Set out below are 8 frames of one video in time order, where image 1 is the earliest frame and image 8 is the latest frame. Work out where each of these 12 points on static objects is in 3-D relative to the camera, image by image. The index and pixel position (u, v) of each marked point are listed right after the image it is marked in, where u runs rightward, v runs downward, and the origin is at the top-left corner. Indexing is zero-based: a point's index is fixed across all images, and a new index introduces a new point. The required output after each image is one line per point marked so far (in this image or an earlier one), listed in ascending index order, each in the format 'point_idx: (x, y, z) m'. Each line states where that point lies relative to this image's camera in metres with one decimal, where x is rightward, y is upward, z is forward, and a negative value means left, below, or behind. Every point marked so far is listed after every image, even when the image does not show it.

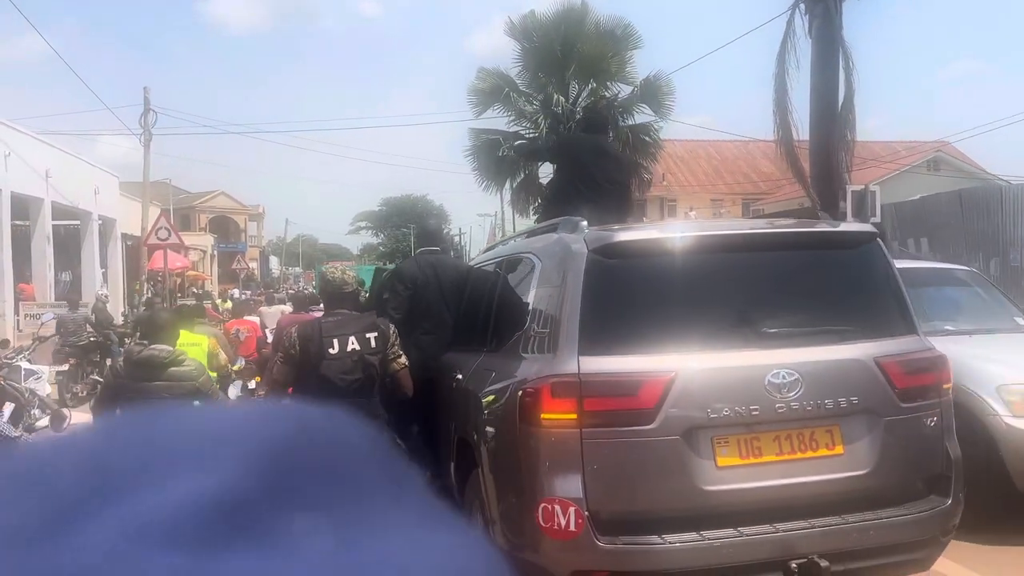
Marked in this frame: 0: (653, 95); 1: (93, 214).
0: (+3.4, +4.7, +19.9) m
1: (-9.4, +1.7, +18.3) m
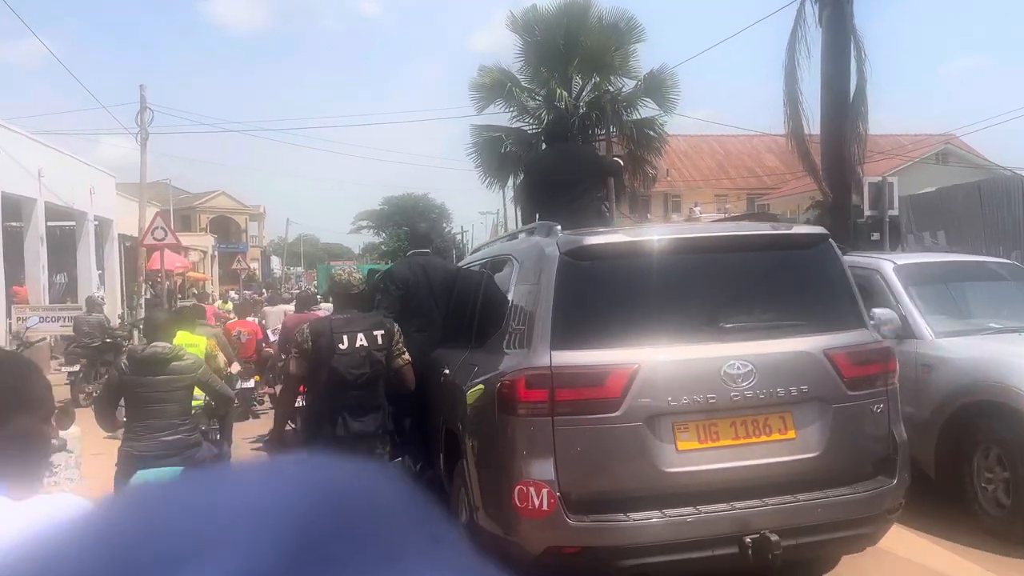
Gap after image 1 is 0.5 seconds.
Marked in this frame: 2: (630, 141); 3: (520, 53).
0: (+3.4, +4.7, +19.6) m
1: (-9.3, +1.6, +18.1) m
2: (+2.9, +3.6, +19.9) m
3: (+0.2, +5.6, +19.9) m
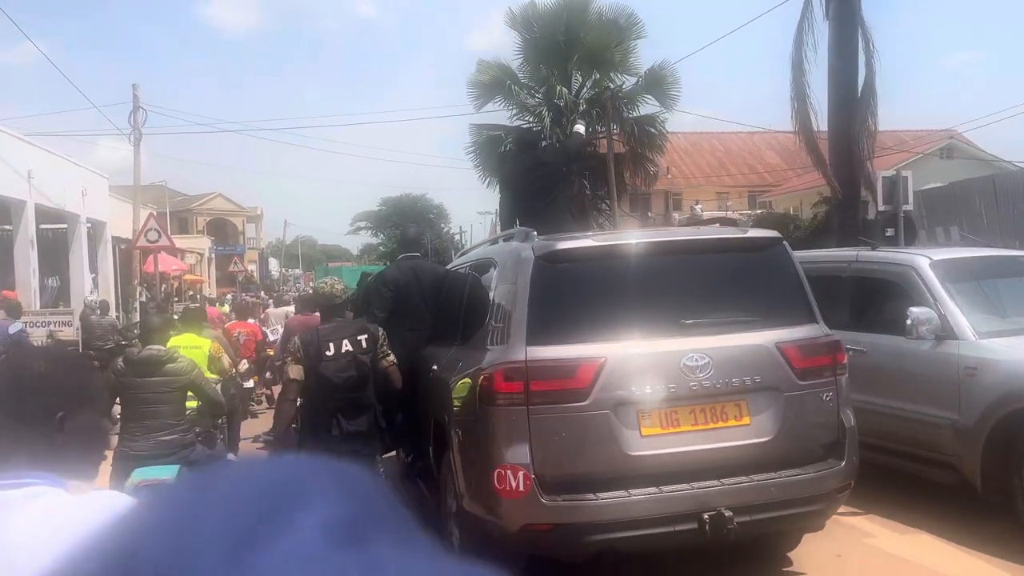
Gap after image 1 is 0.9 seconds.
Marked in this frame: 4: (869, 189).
0: (+3.4, +4.8, +19.4) m
1: (-9.3, +1.6, +17.8) m
2: (+2.8, +3.6, +19.7) m
3: (+0.2, +5.6, +19.6) m
4: (+4.9, +1.4, +11.2) m
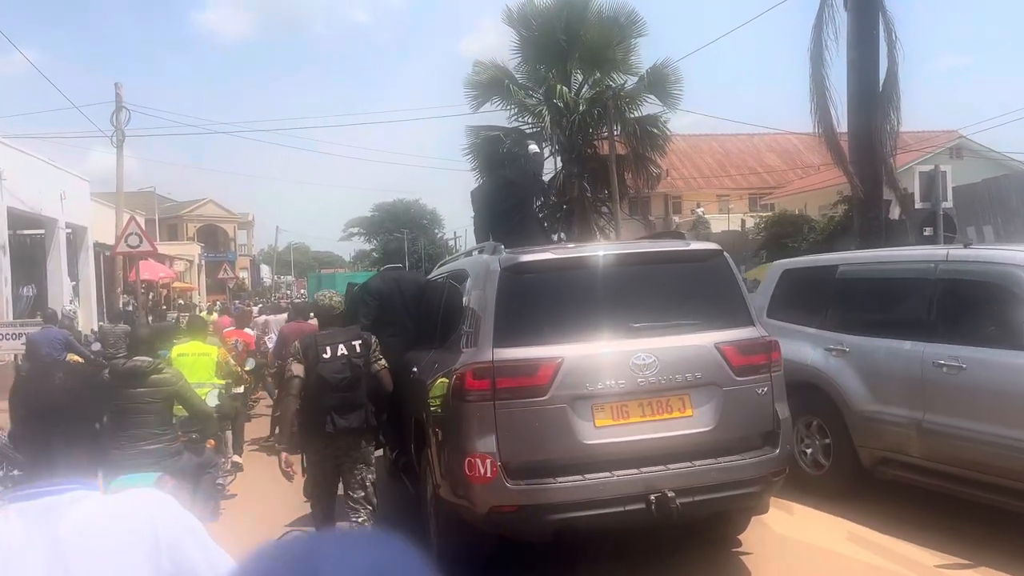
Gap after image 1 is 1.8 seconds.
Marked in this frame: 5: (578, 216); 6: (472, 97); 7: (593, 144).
0: (+3.4, +4.7, +18.8) m
1: (-9.3, +1.4, +17.1) m
2: (+2.8, +3.5, +19.1) m
3: (+0.1, +5.5, +19.0) m
4: (+4.9, +1.3, +10.7) m
5: (+1.5, +1.7, +19.3) m
6: (-0.9, +4.5, +19.4) m
7: (+1.9, +3.4, +19.4) m
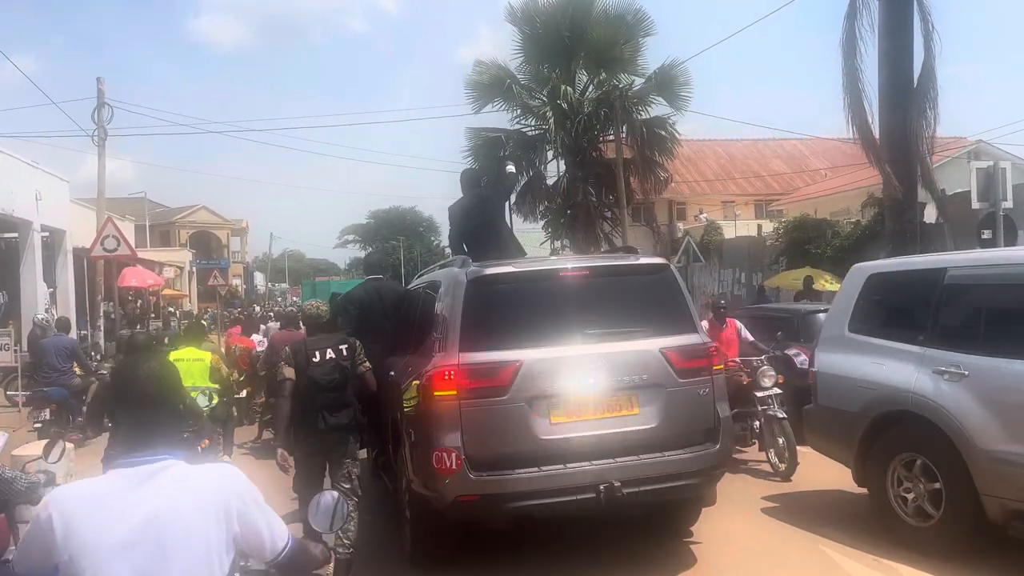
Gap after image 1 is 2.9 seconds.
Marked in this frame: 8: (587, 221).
0: (+3.4, +4.5, +18.2) m
1: (-9.3, +1.2, +16.3) m
2: (+2.9, +3.3, +18.5) m
3: (+0.2, +5.3, +18.4) m
4: (+5.0, +1.2, +10.0) m
5: (+1.6, +1.5, +18.5) m
6: (-0.9, +4.3, +18.7) m
7: (+1.9, +3.2, +18.7) m
8: (+1.7, +1.5, +18.6) m
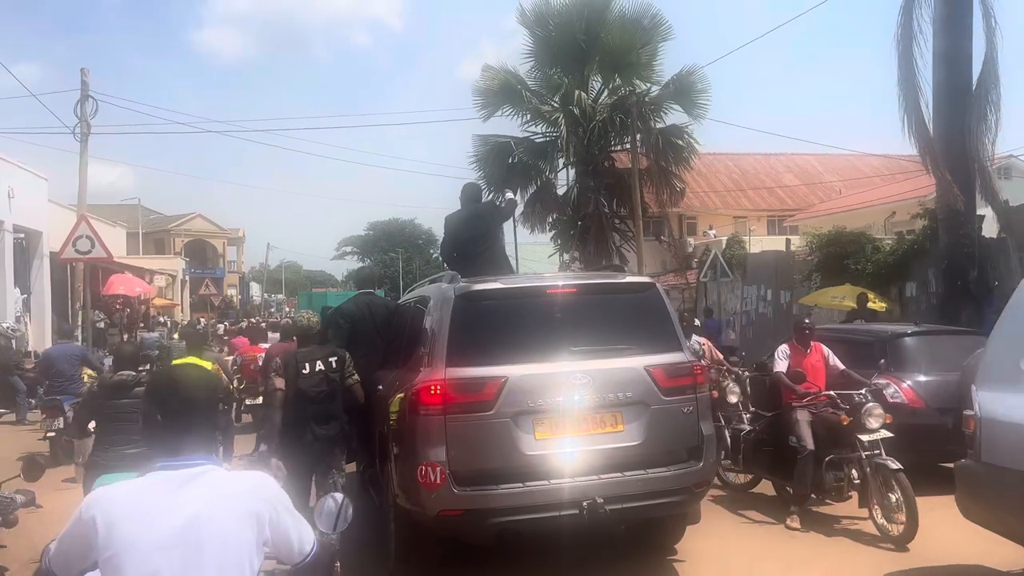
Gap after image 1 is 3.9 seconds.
0: (+3.6, +4.1, +17.3) m
1: (-9.1, +1.1, +15.4) m
2: (+3.1, +2.9, +17.6) m
3: (+0.4, +5.0, +17.5) m
4: (+5.2, +1.0, +9.1) m
5: (+1.8, +1.2, +17.7) m
6: (-0.7, +4.0, +17.9) m
7: (+2.1, +2.8, +17.8) m
8: (+1.9, +1.2, +17.7) m
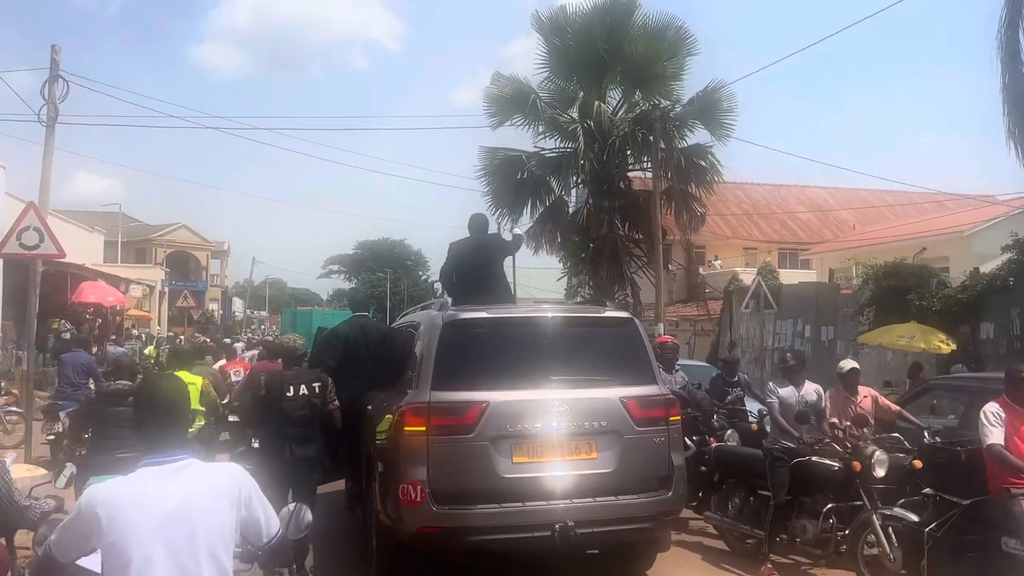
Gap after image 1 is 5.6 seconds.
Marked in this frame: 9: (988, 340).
0: (+3.9, +3.5, +16.2) m
1: (-8.9, +1.1, +13.9) m
2: (+3.3, +2.3, +16.4) m
3: (+0.7, +4.5, +16.4) m
4: (+5.5, +0.6, +7.9) m
5: (+1.9, +0.6, +16.4) m
6: (-0.4, +3.5, +16.6) m
7: (+2.3, +2.3, +16.6) m
8: (+2.0, +0.6, +16.4) m
9: (+5.9, -0.6, +10.3) m
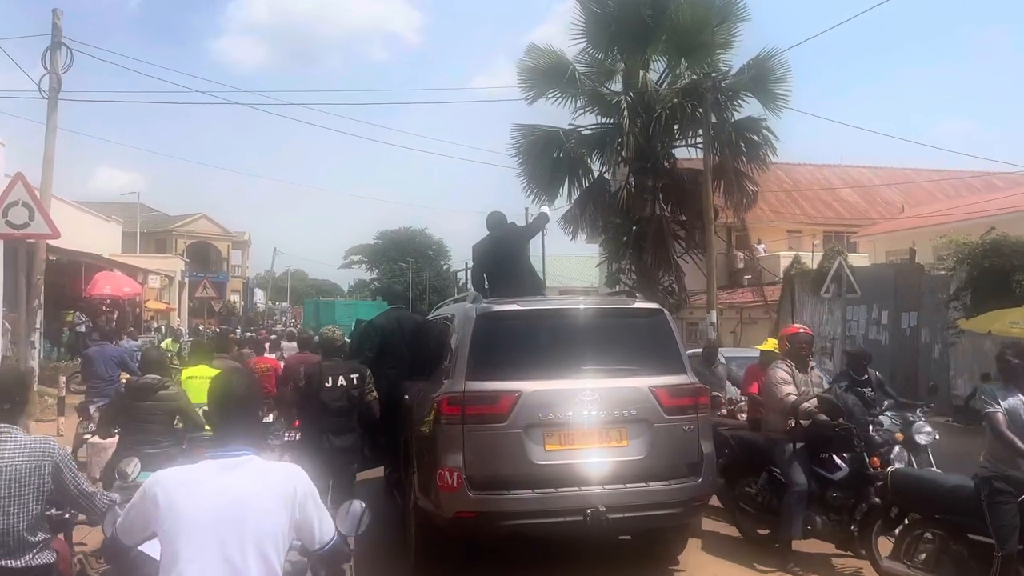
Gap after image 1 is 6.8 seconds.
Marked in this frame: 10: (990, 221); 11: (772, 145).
0: (+4.6, +3.8, +15.0) m
1: (-8.3, +1.2, +13.1) m
2: (+3.9, +2.6, +15.3) m
3: (+1.3, +4.8, +15.2) m
4: (+6.0, +0.7, +6.7) m
5: (+2.6, +0.9, +15.3) m
6: (+0.2, +3.8, +15.6) m
7: (+3.0, +2.5, +15.5) m
8: (+2.7, +0.9, +15.3) m
9: (+6.4, -0.4, +9.1) m
10: (+10.4, +1.5, +18.4) m
11: (+4.7, +2.6, +15.4) m
